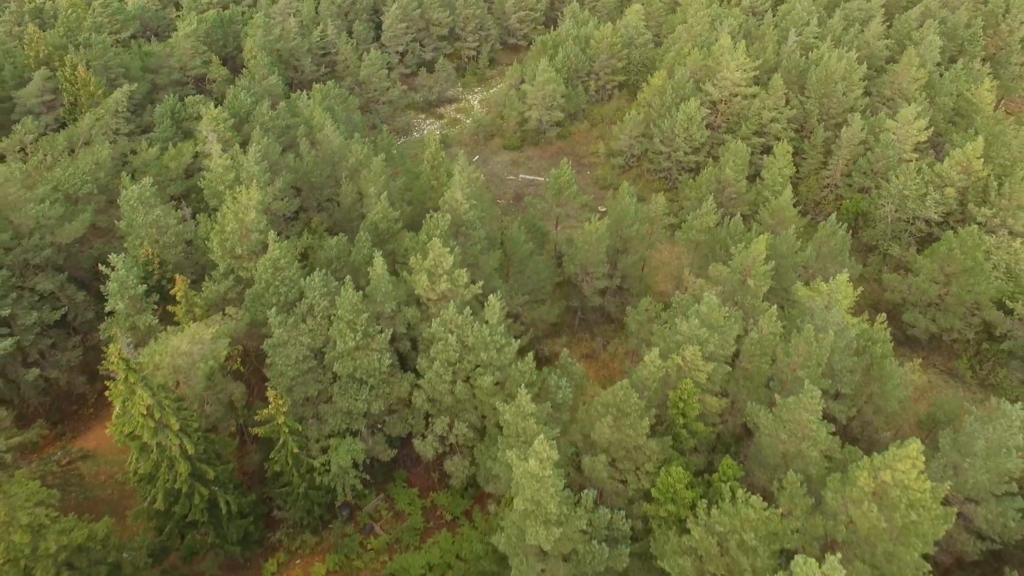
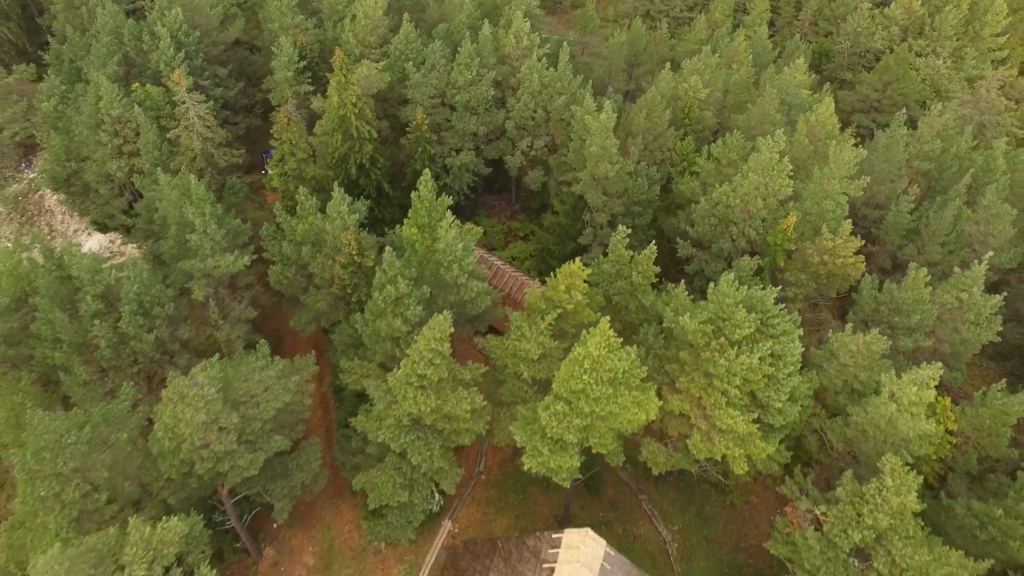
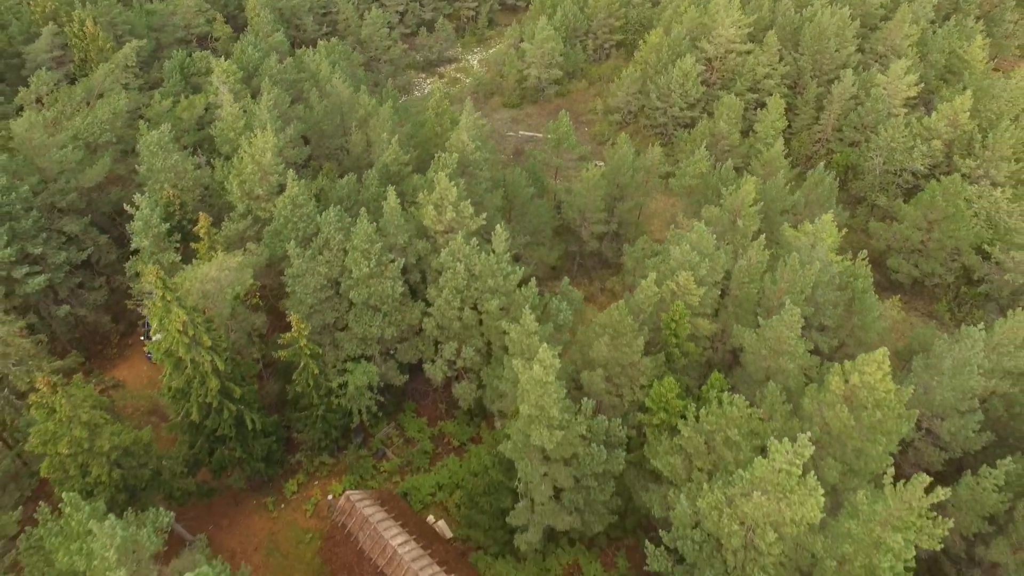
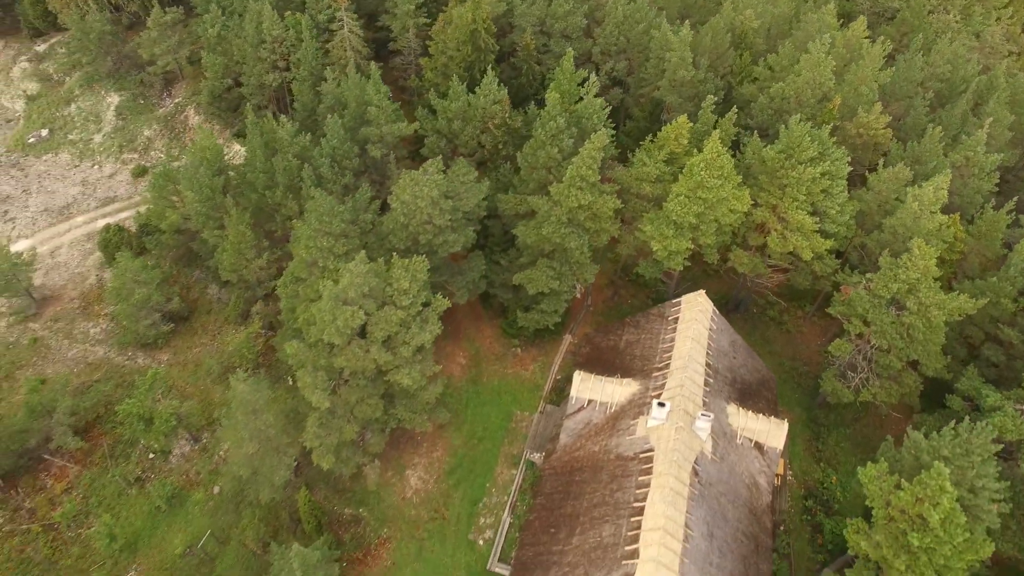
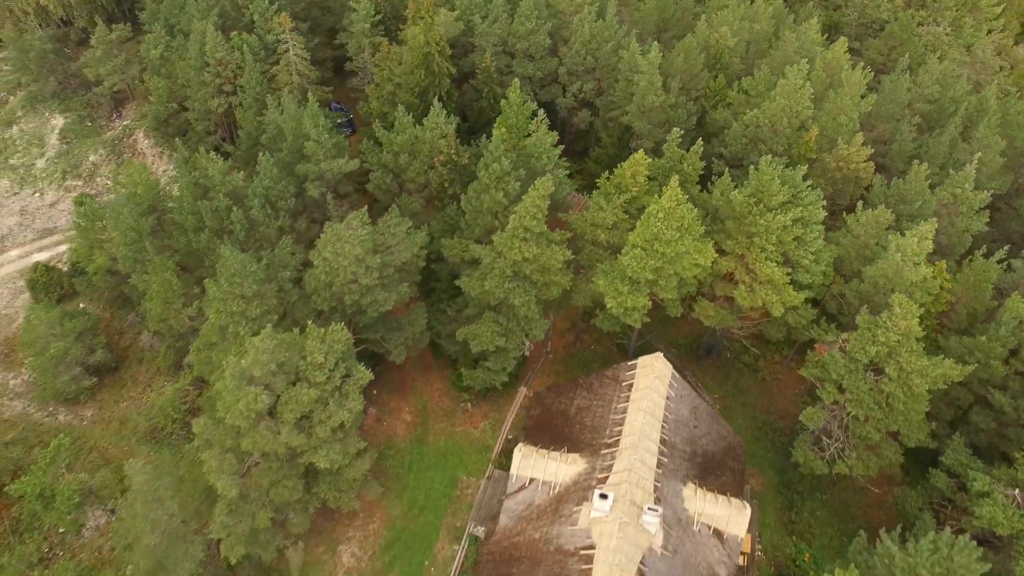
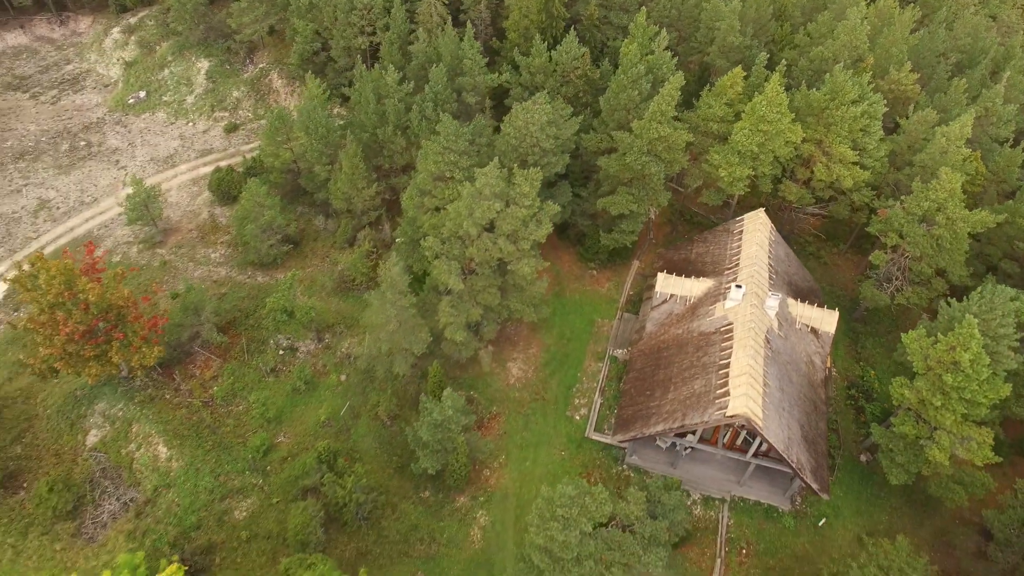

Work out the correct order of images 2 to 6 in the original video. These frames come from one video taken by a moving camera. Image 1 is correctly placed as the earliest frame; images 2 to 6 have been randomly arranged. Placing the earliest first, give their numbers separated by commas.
3, 2, 5, 4, 6
